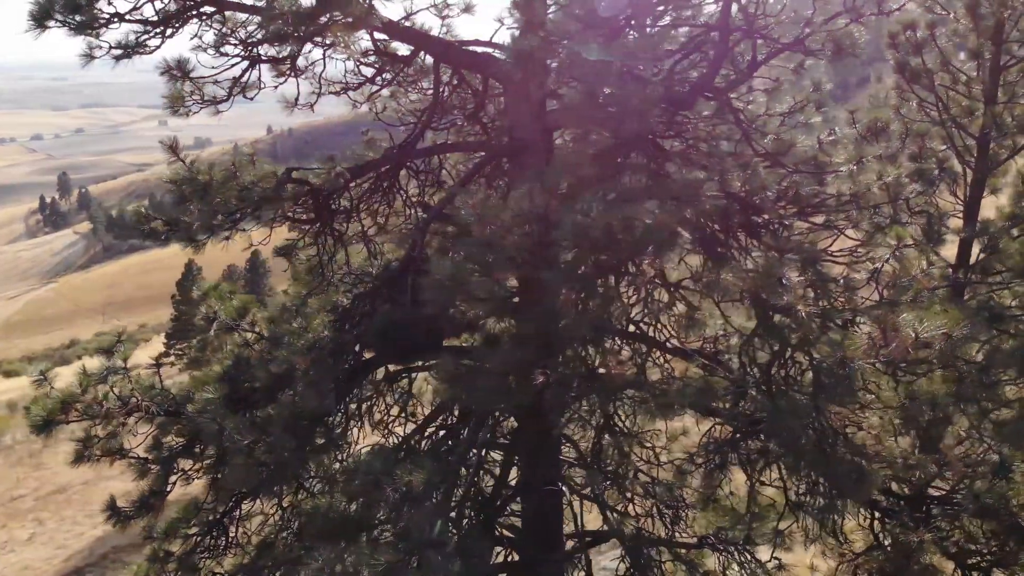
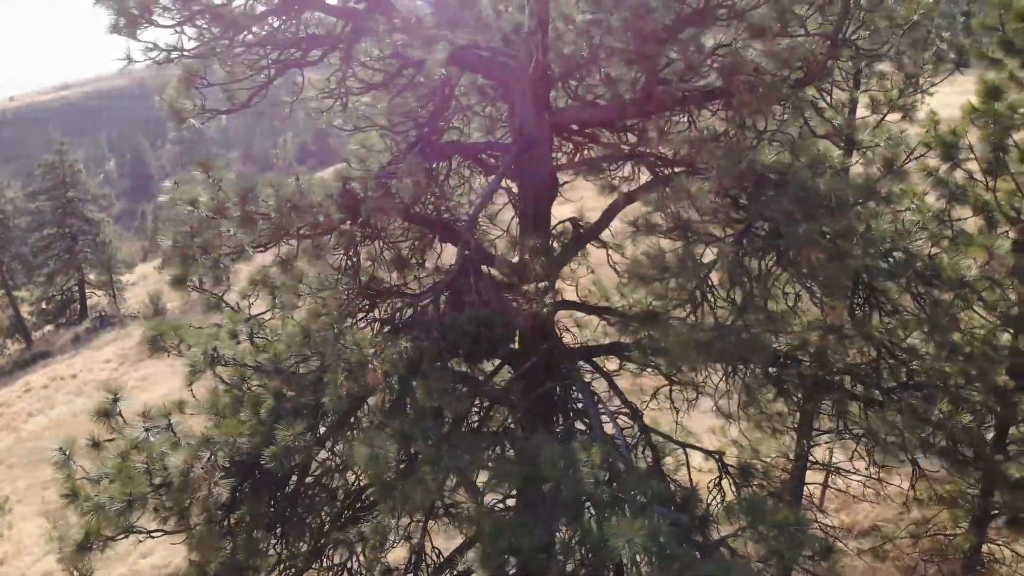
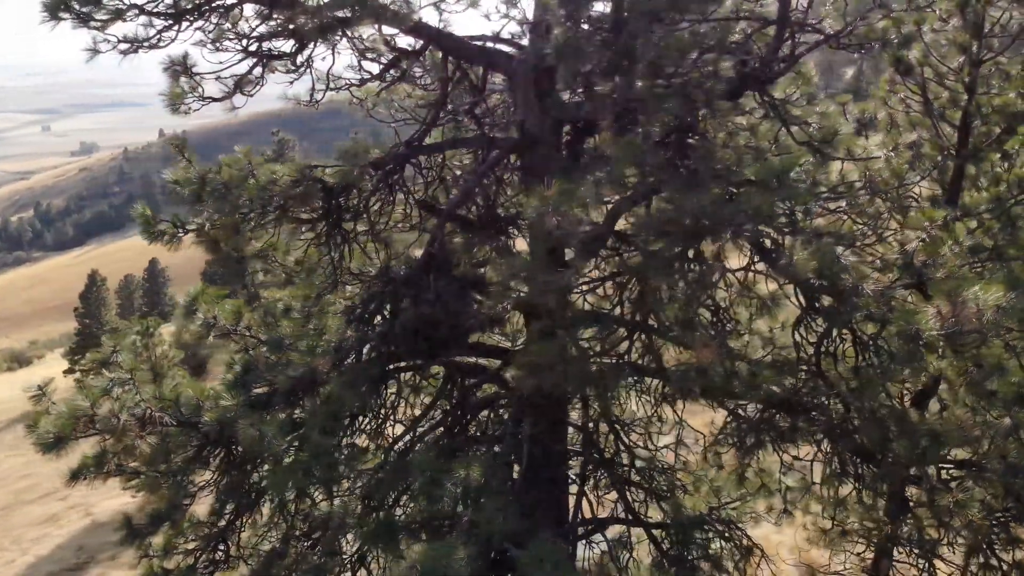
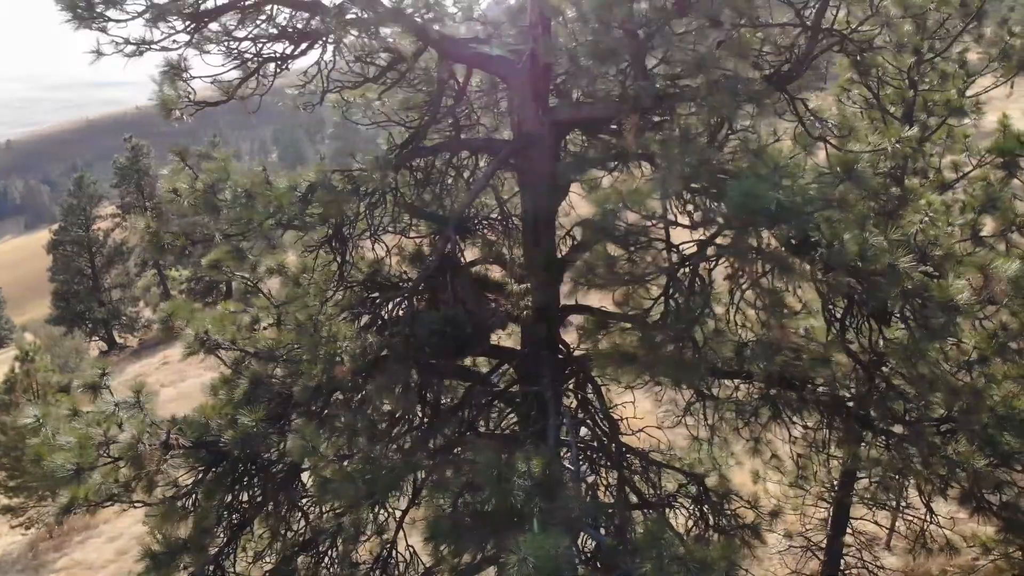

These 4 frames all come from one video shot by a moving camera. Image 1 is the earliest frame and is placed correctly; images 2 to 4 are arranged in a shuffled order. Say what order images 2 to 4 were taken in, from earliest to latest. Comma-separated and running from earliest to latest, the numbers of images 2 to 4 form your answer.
3, 4, 2
